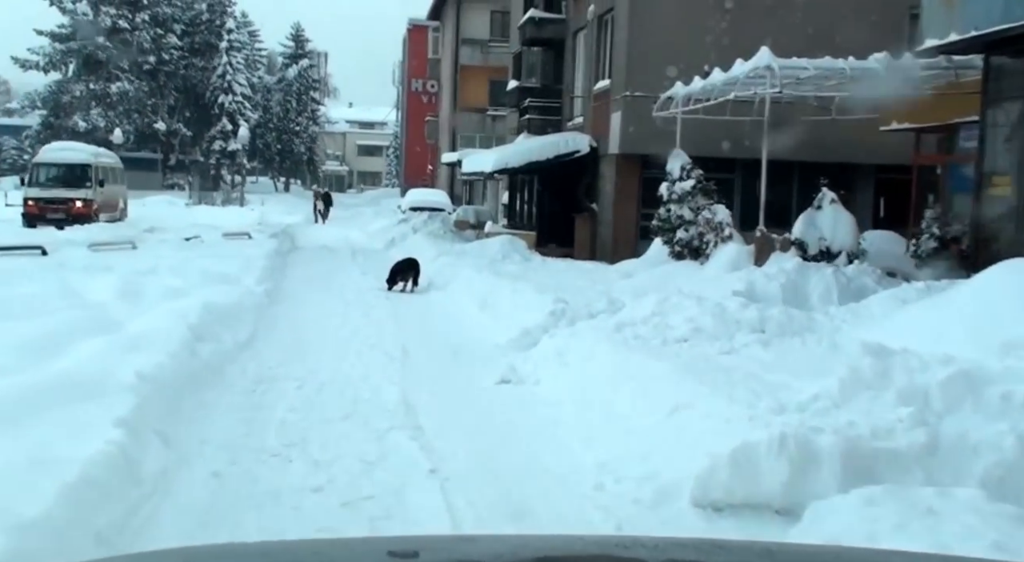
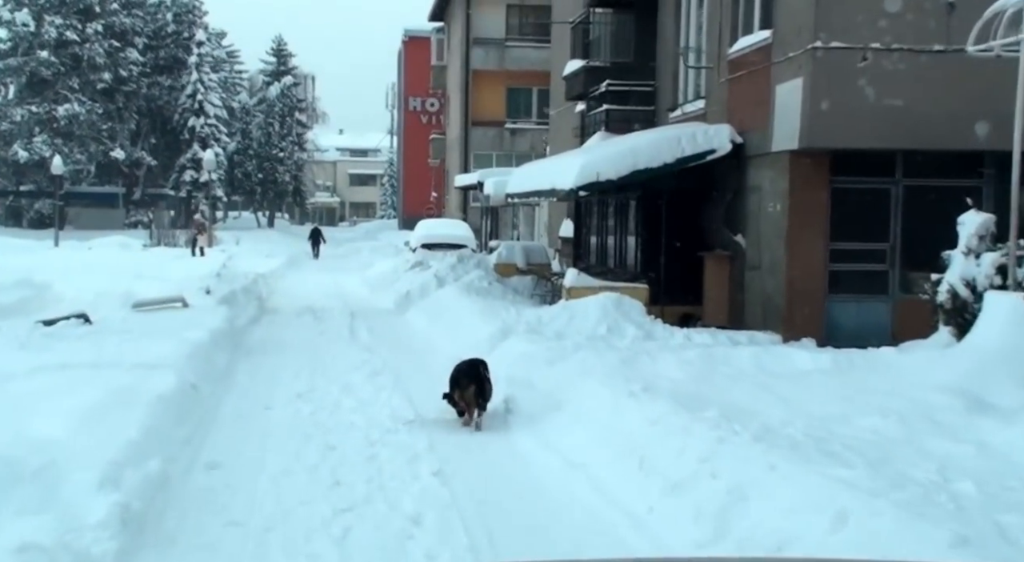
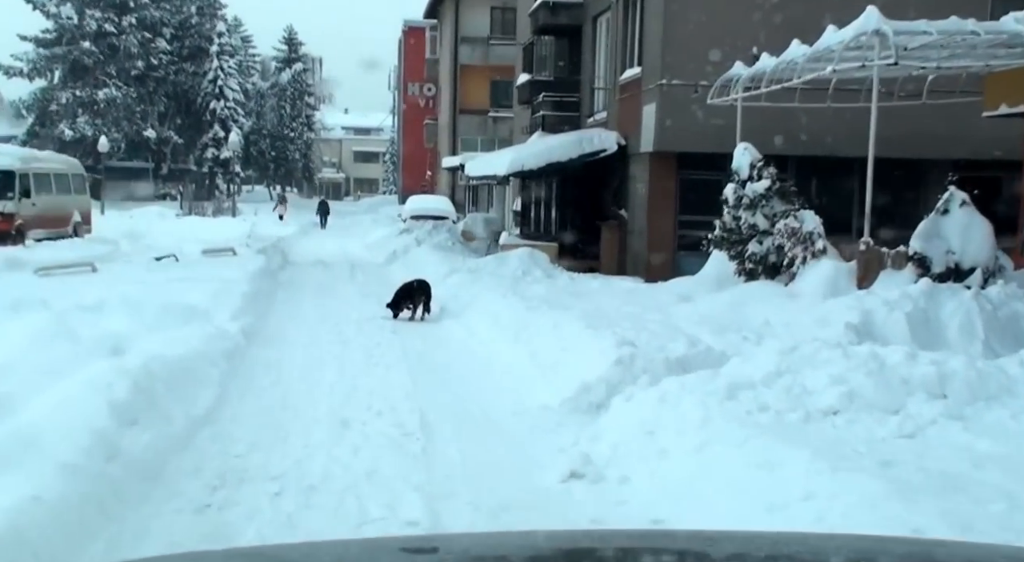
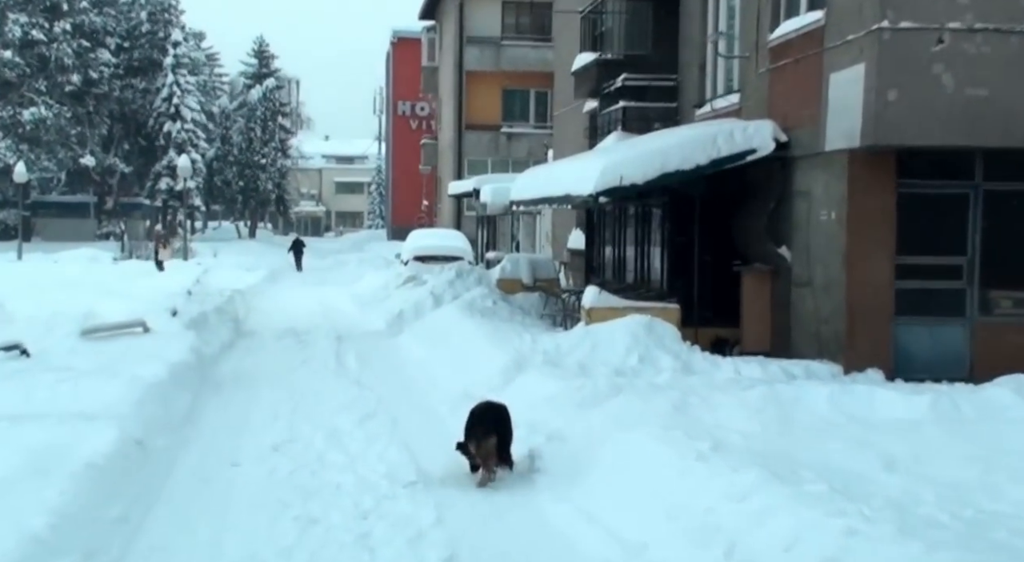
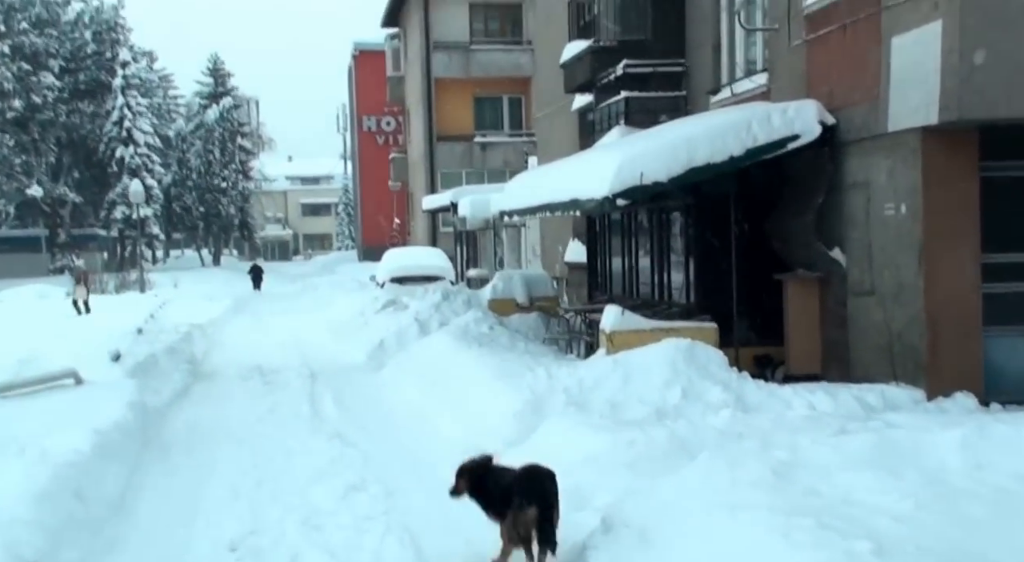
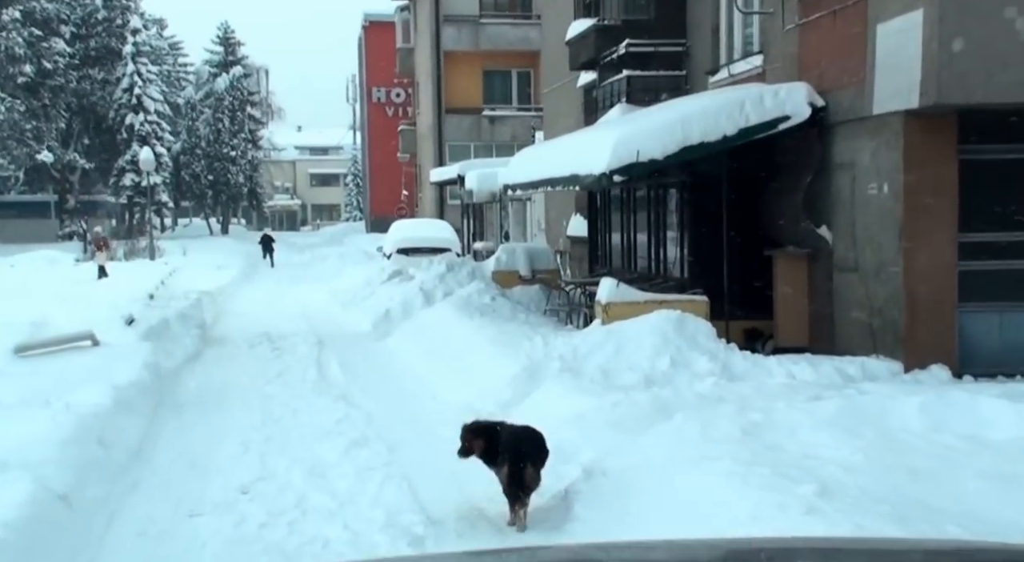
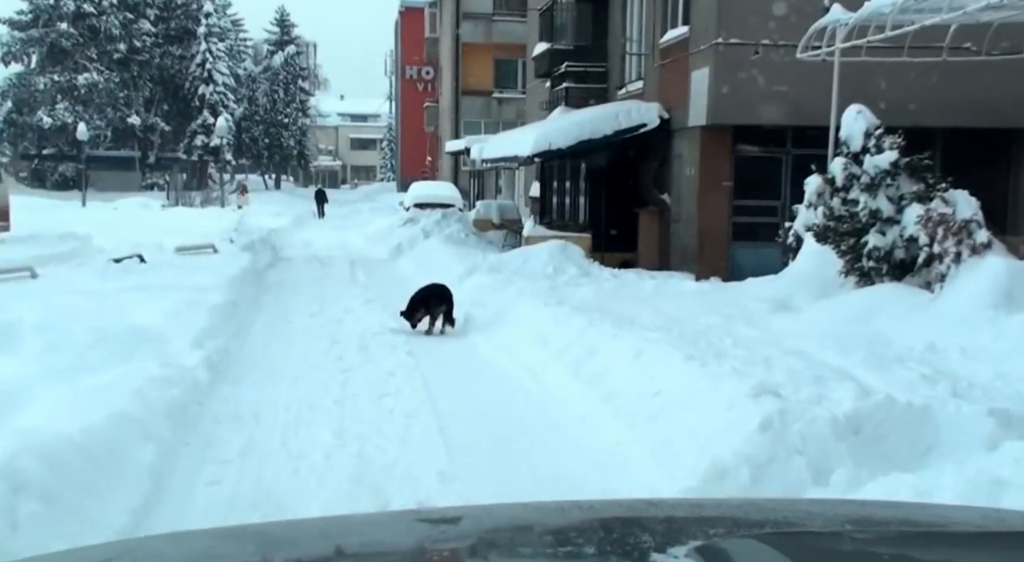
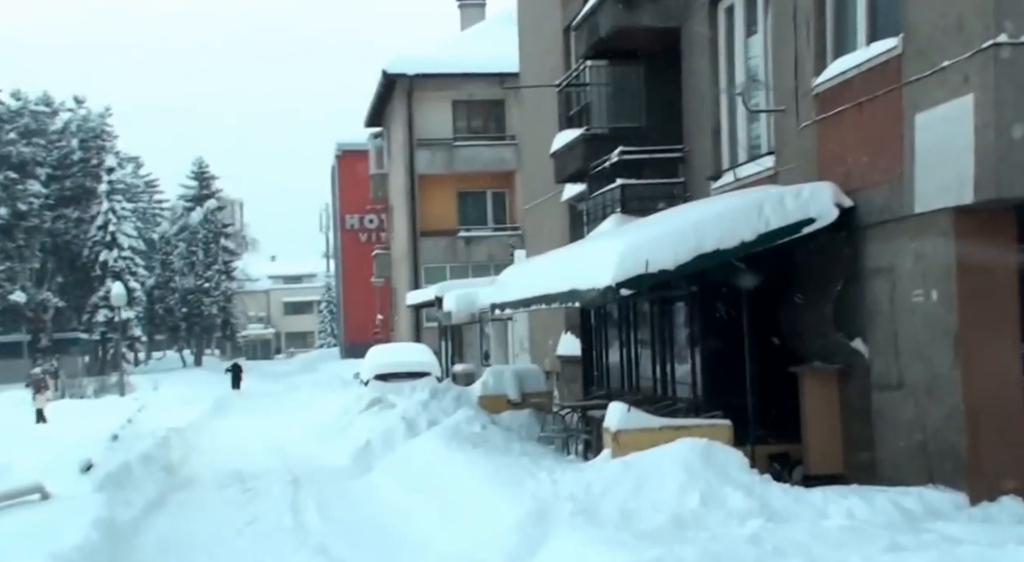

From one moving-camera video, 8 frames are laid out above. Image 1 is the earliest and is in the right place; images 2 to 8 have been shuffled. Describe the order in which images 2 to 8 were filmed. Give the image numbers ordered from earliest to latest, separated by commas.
3, 7, 2, 4, 6, 5, 8
